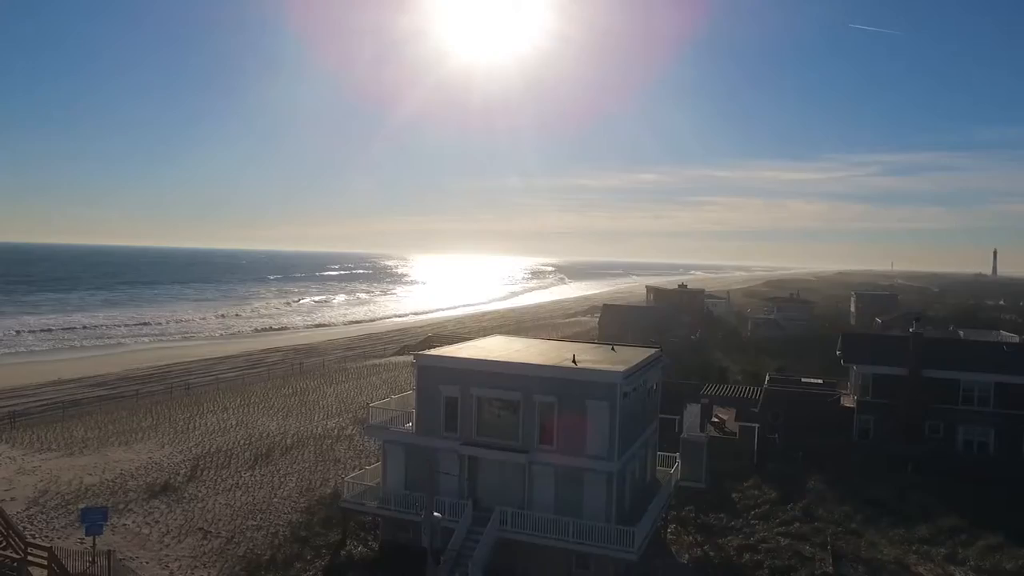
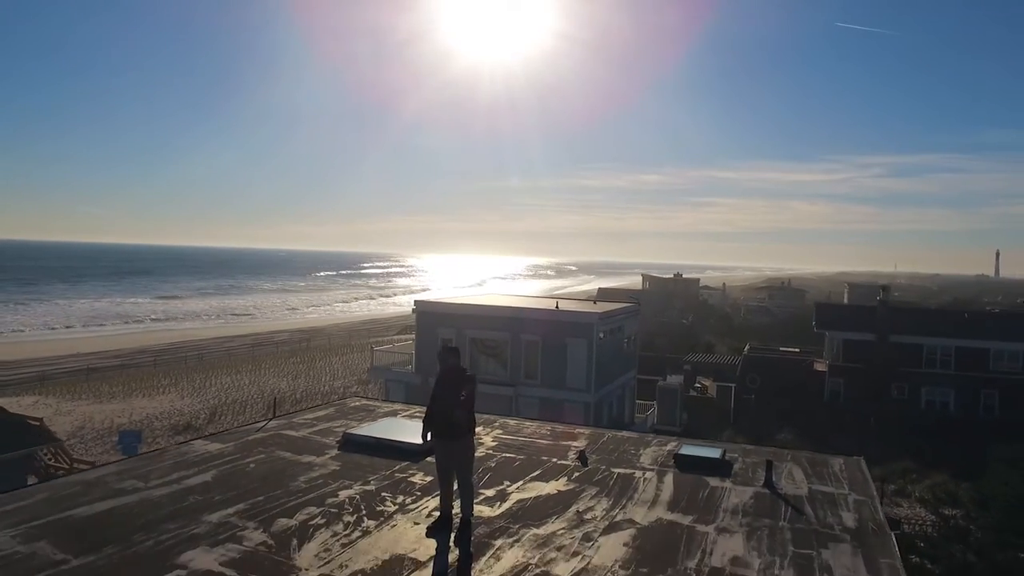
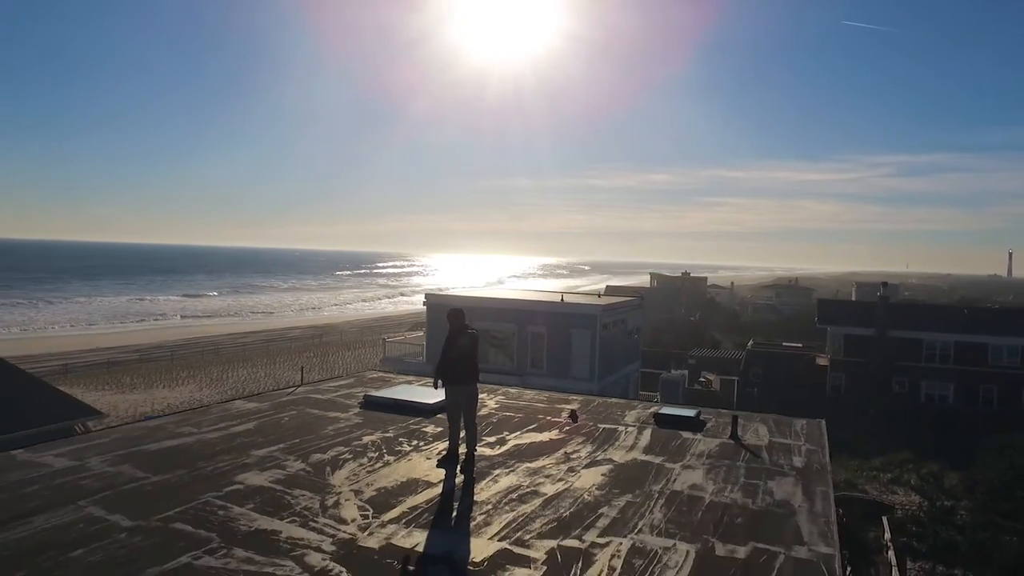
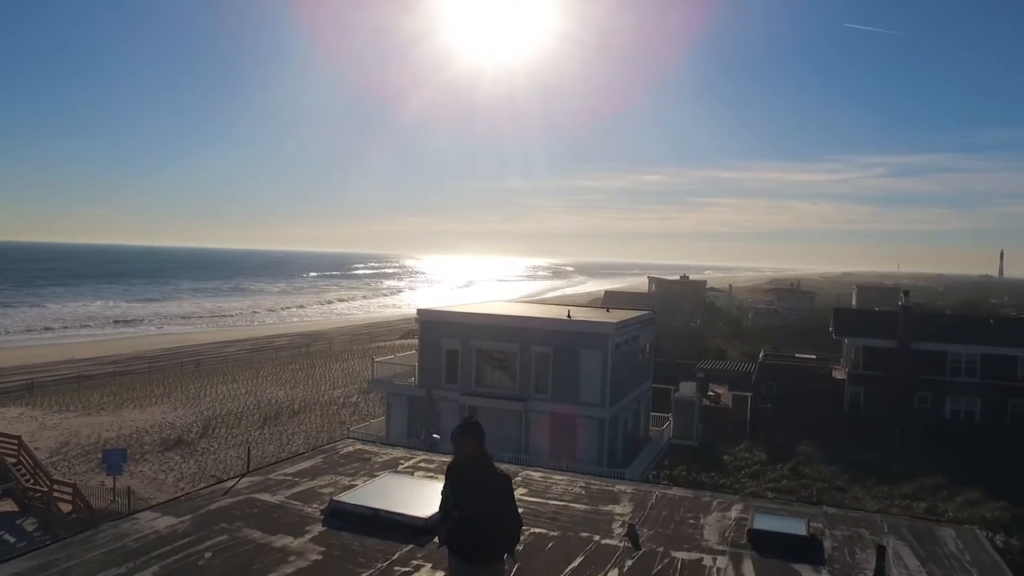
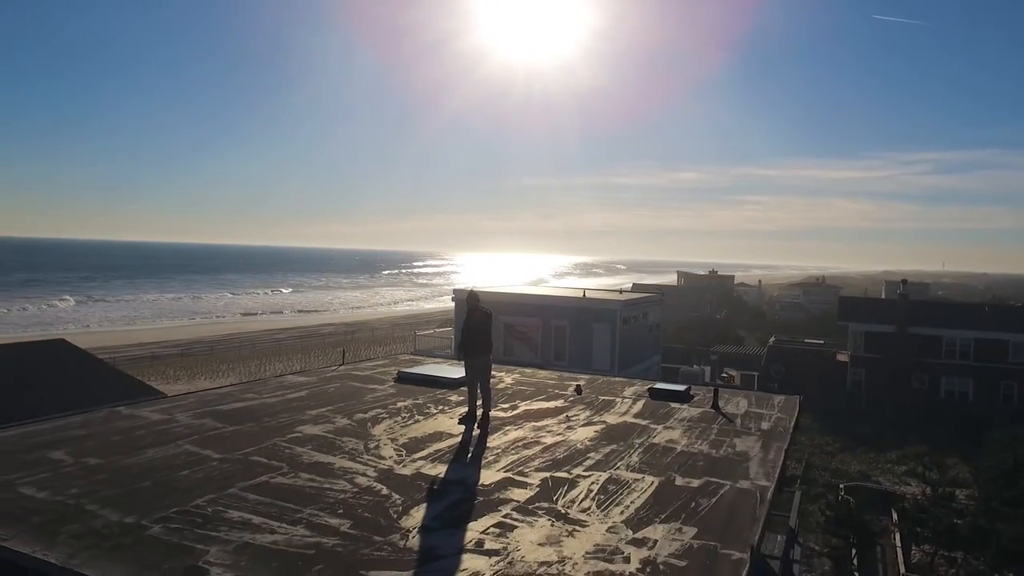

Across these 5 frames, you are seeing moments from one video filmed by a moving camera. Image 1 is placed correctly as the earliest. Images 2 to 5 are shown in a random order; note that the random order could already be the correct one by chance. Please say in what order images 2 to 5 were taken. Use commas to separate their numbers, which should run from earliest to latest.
4, 2, 3, 5
